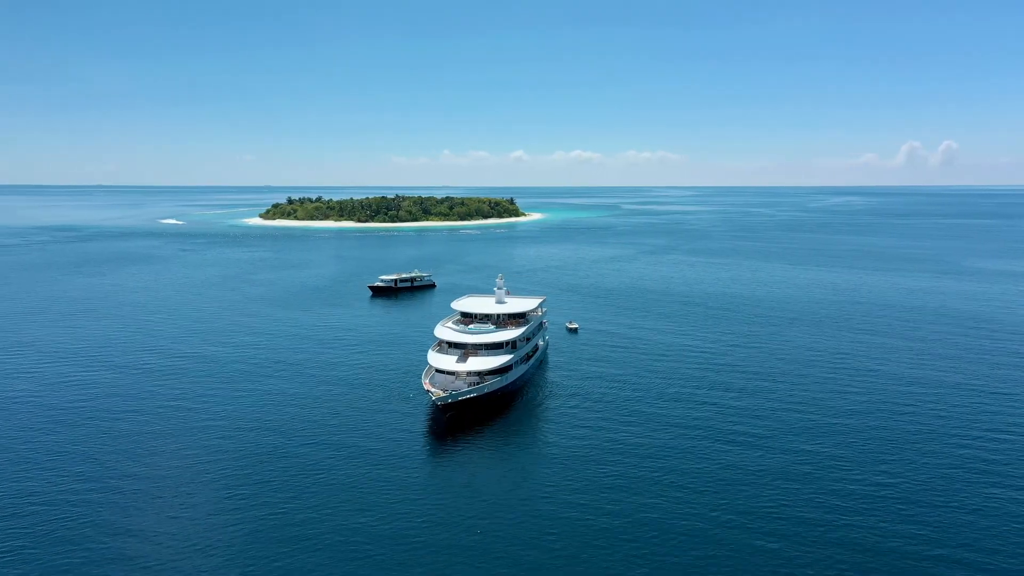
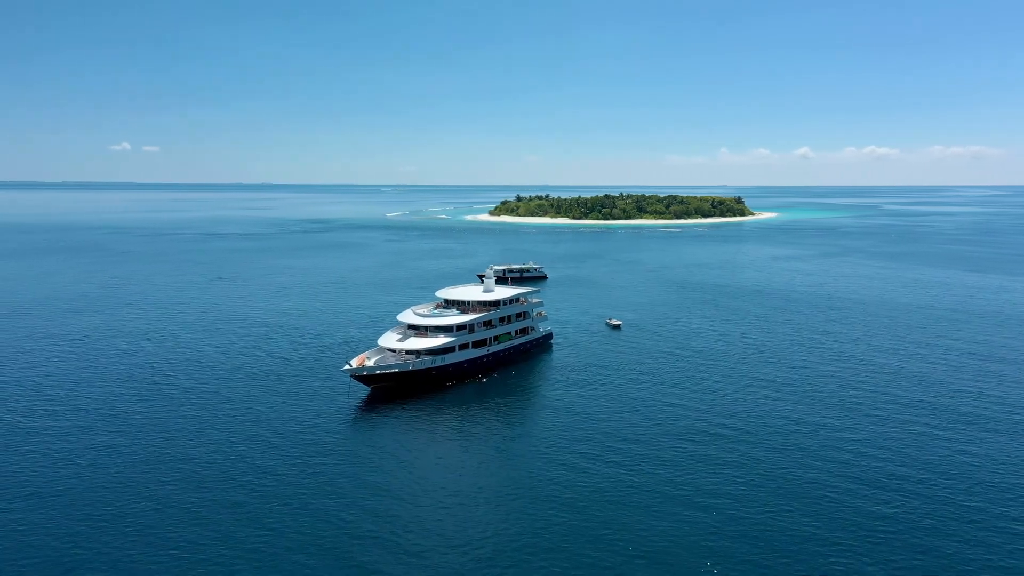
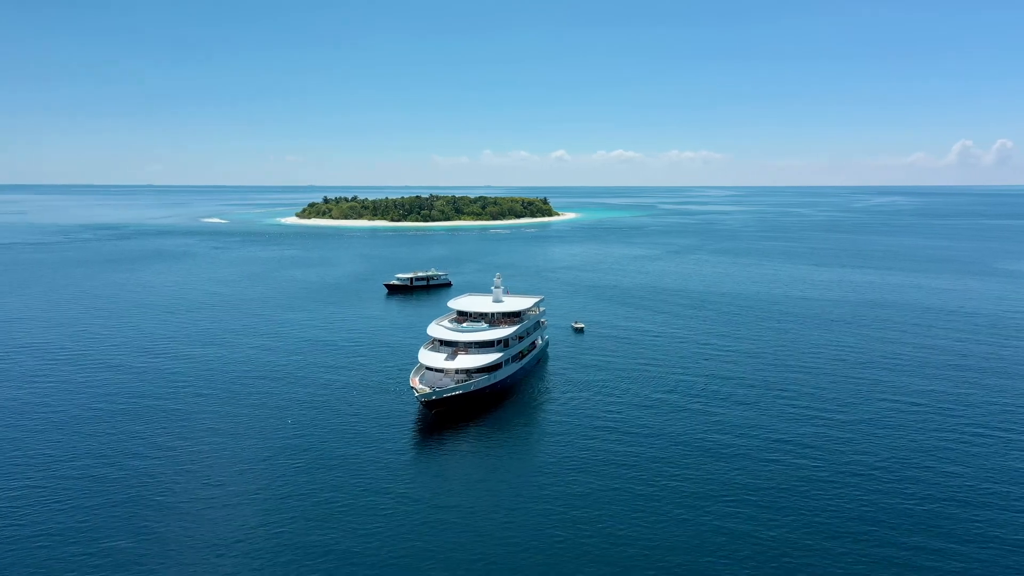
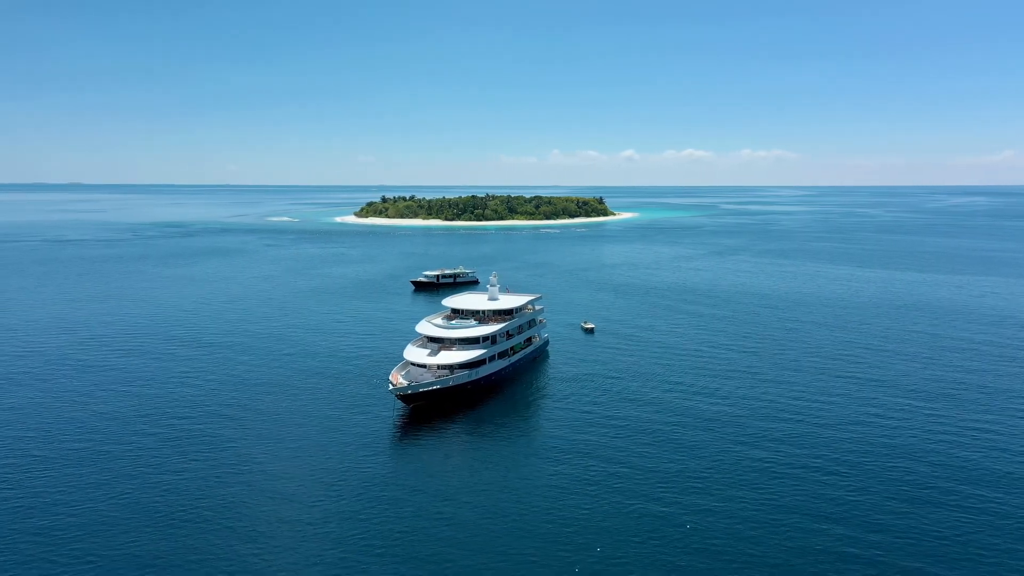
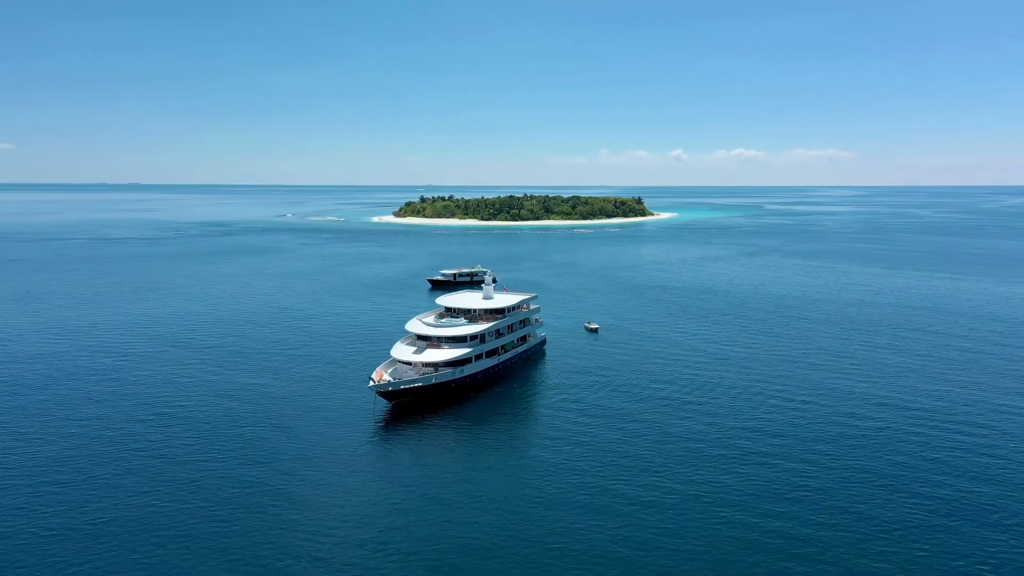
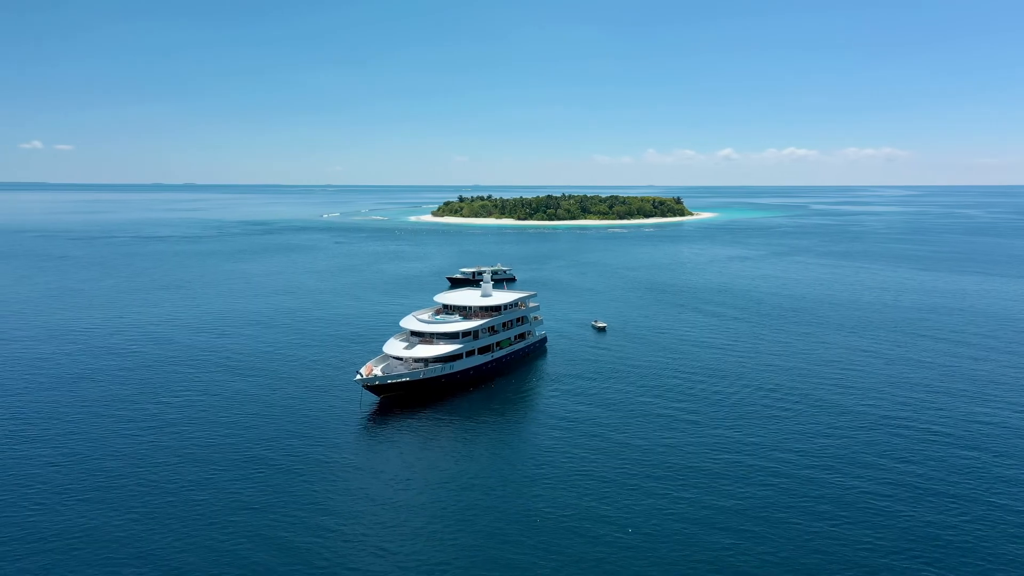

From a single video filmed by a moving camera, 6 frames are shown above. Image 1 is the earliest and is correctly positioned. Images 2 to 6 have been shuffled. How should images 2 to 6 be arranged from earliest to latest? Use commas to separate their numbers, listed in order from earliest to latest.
3, 4, 5, 6, 2
